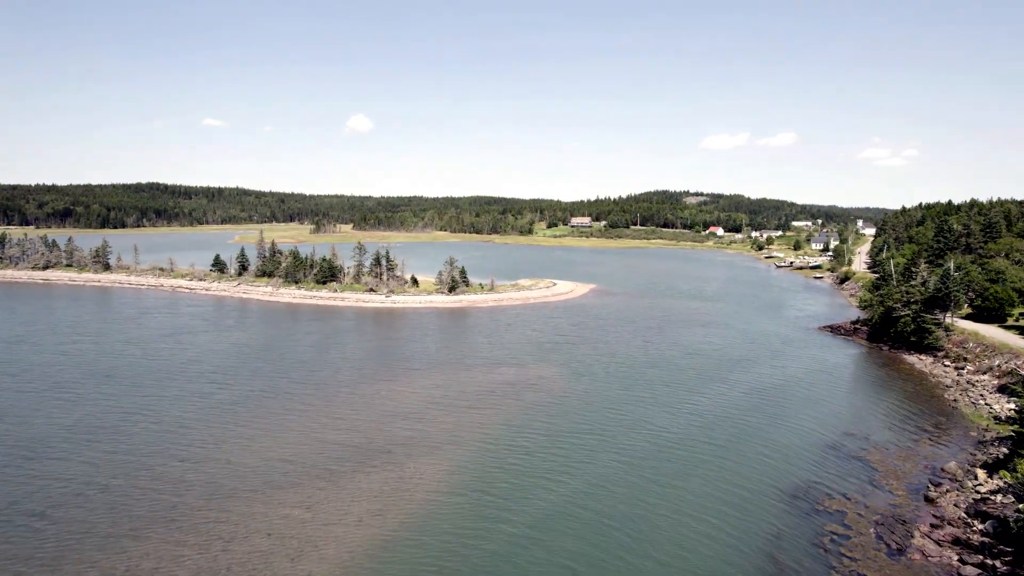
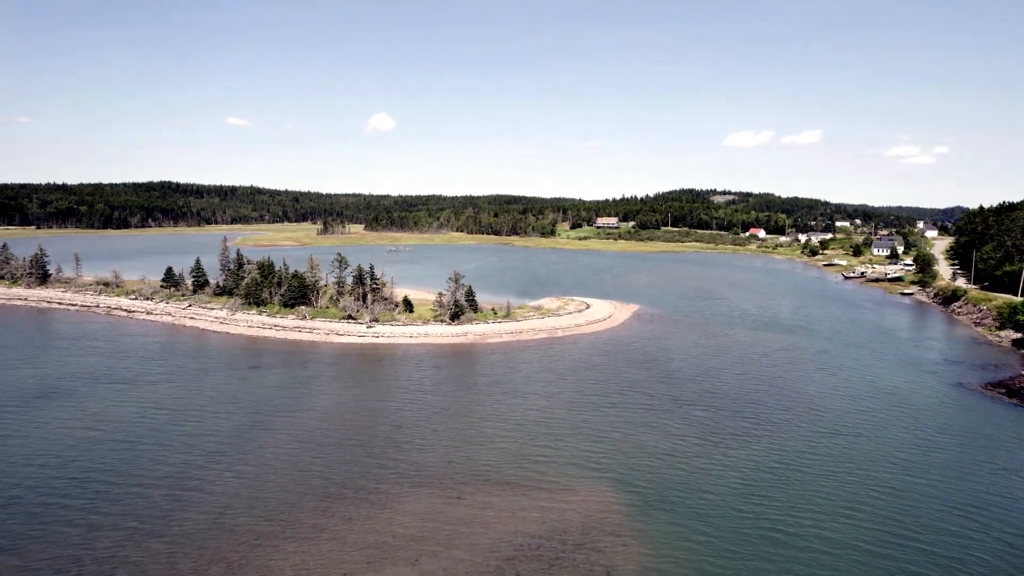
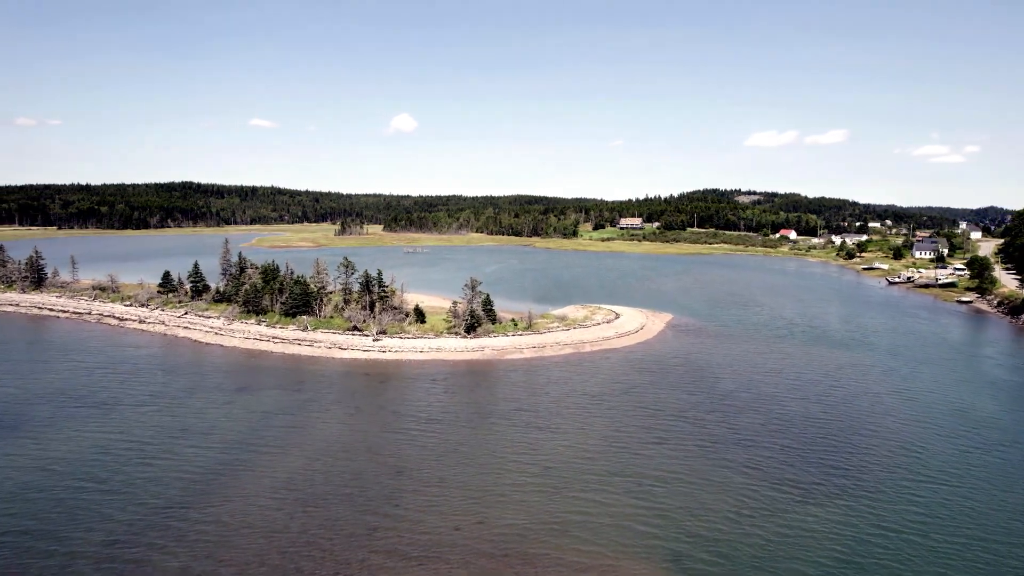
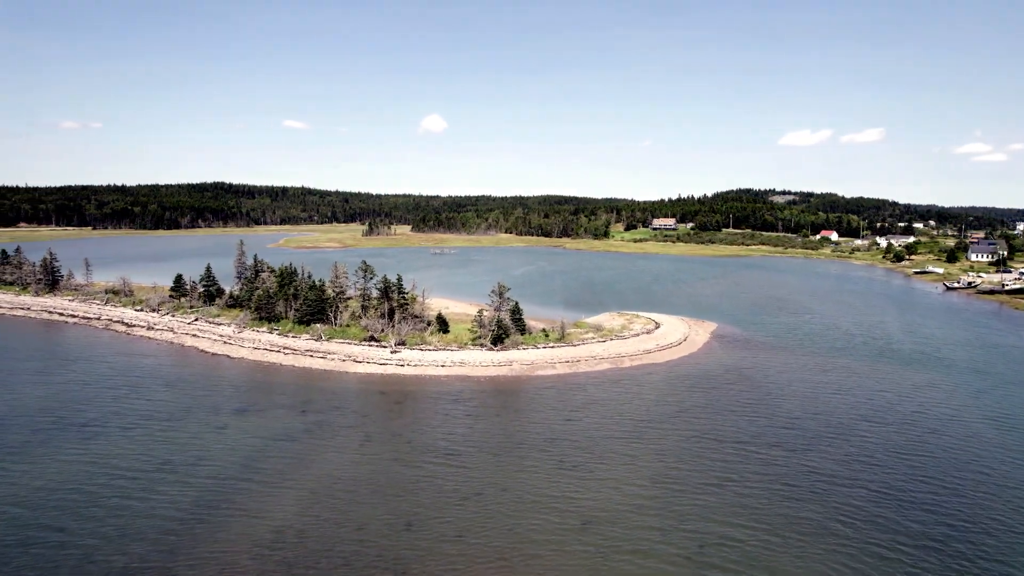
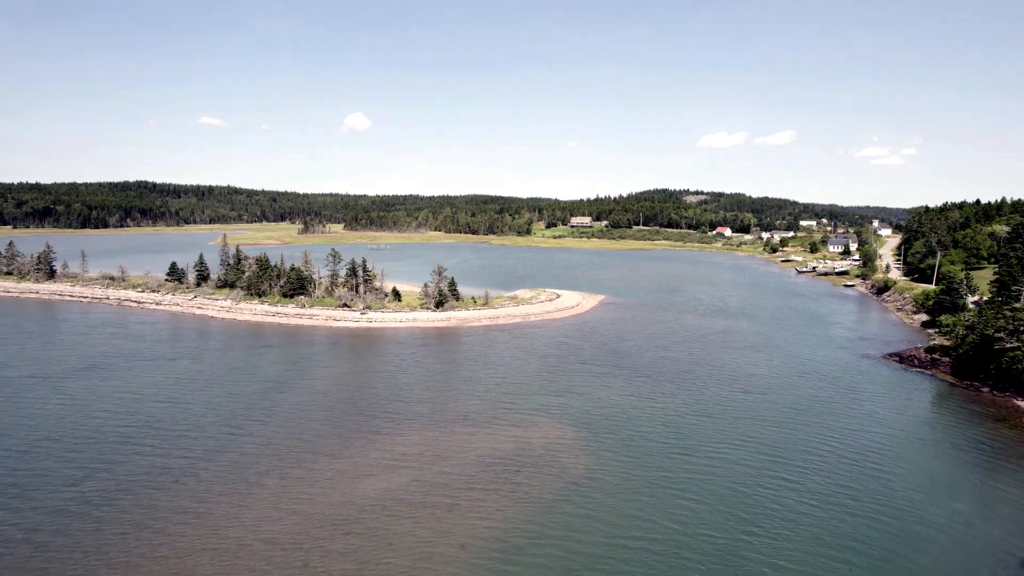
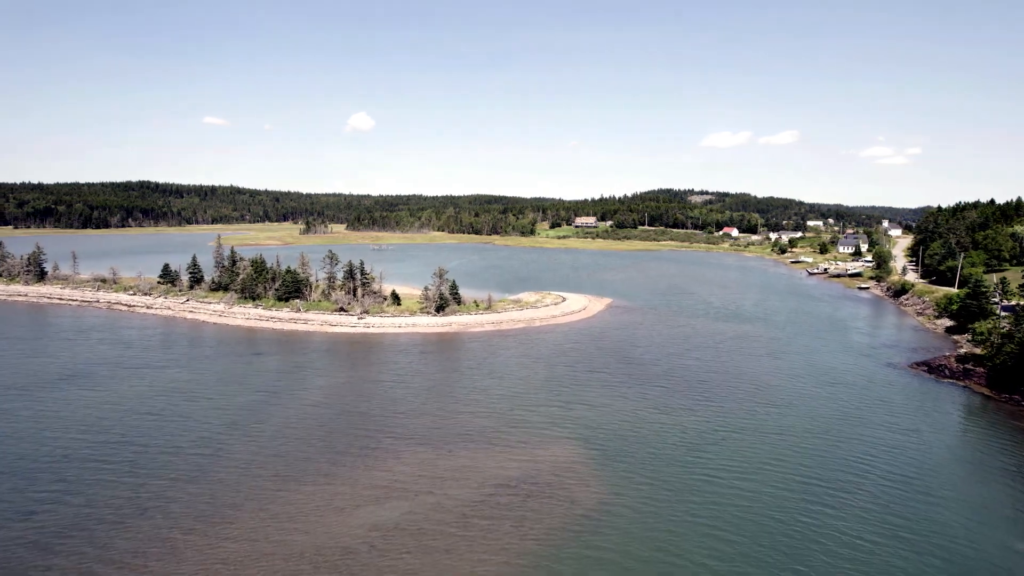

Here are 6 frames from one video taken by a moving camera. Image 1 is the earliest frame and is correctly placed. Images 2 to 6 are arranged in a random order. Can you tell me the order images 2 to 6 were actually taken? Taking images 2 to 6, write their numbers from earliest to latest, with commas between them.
5, 6, 2, 3, 4
